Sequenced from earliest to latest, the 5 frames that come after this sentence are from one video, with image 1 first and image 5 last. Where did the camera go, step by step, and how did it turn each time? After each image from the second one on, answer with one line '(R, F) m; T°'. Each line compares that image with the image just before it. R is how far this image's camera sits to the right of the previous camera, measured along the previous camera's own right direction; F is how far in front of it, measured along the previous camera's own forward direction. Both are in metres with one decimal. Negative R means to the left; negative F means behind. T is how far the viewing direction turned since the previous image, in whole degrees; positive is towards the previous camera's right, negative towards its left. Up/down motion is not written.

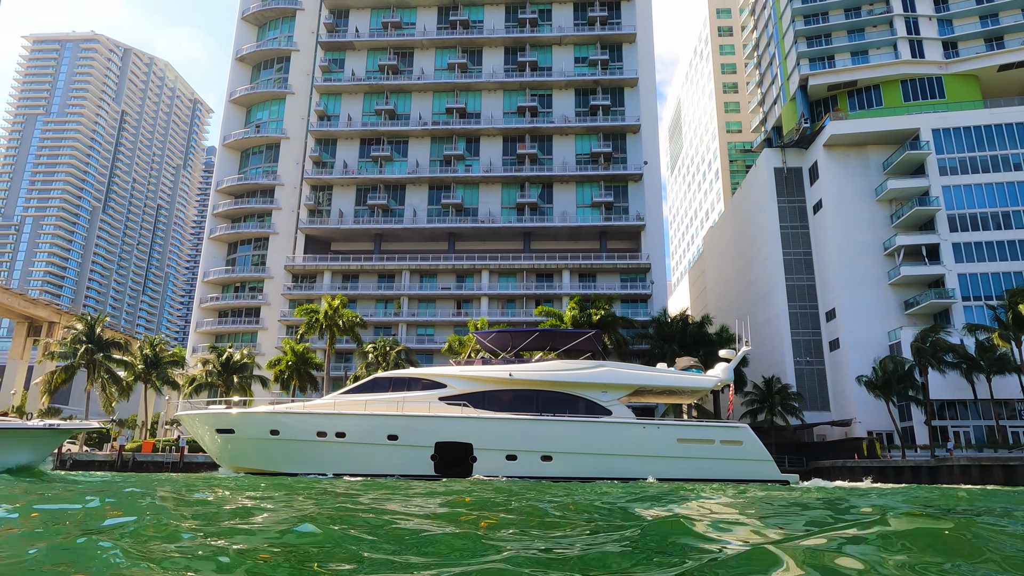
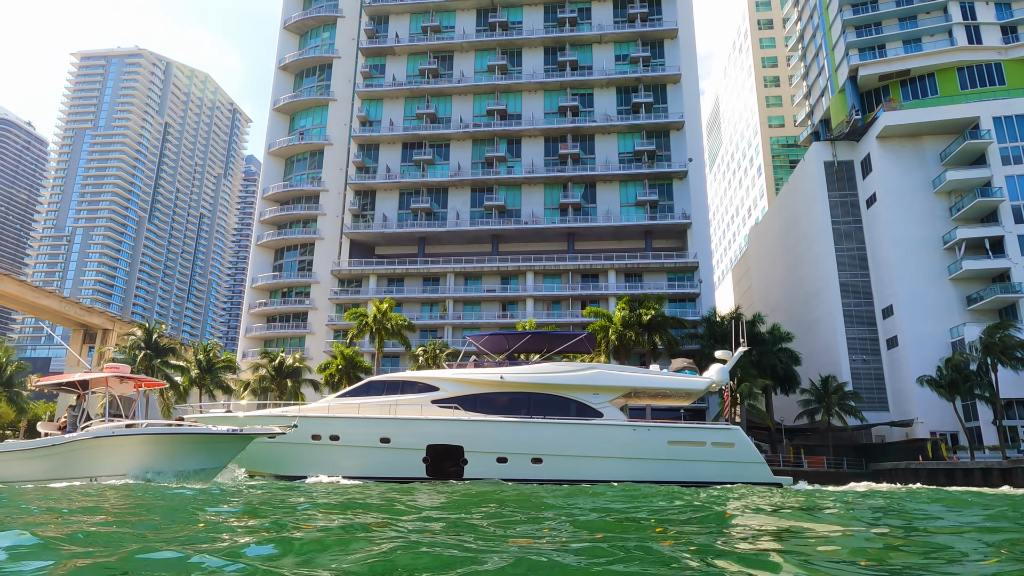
(-0.9, +0.3) m; -3°
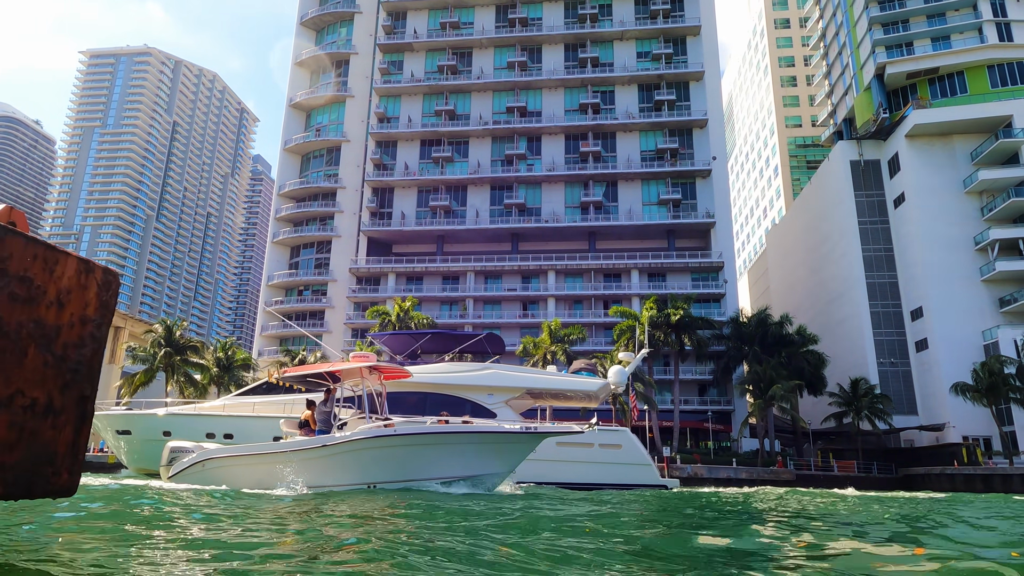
(-1.4, +0.8) m; 0°
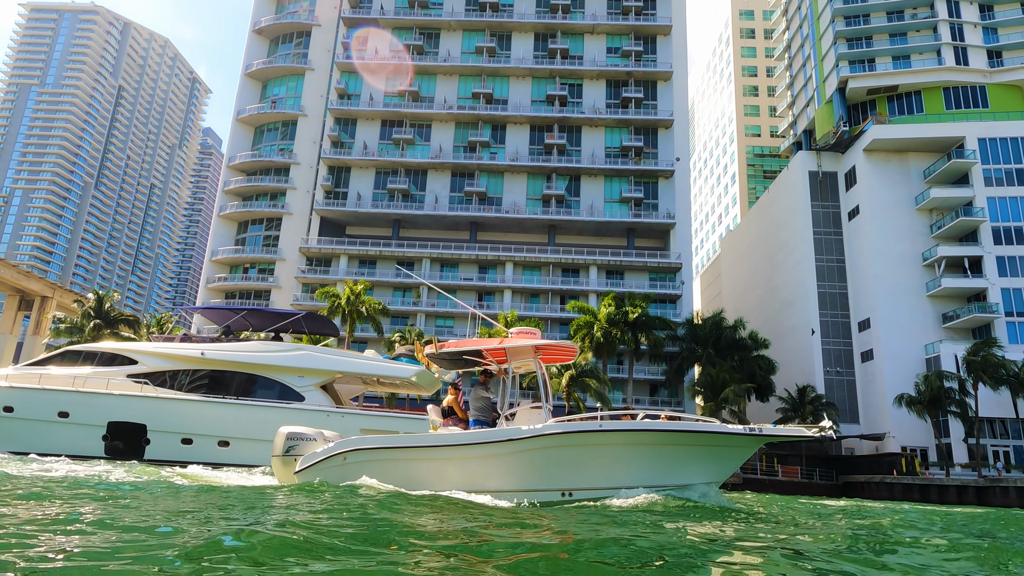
(-0.3, +1.1) m; +4°
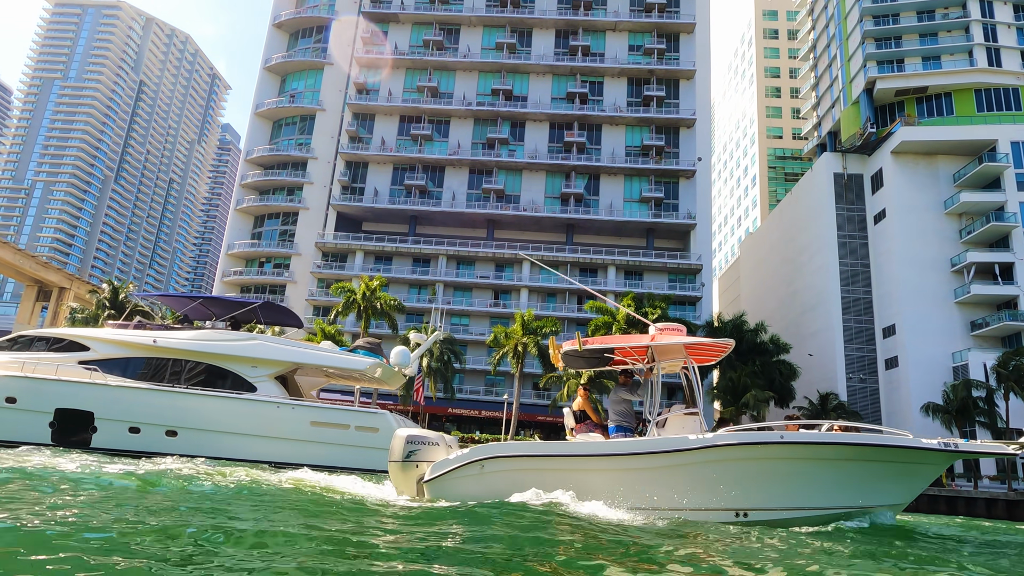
(-0.3, +0.7) m; -1°
